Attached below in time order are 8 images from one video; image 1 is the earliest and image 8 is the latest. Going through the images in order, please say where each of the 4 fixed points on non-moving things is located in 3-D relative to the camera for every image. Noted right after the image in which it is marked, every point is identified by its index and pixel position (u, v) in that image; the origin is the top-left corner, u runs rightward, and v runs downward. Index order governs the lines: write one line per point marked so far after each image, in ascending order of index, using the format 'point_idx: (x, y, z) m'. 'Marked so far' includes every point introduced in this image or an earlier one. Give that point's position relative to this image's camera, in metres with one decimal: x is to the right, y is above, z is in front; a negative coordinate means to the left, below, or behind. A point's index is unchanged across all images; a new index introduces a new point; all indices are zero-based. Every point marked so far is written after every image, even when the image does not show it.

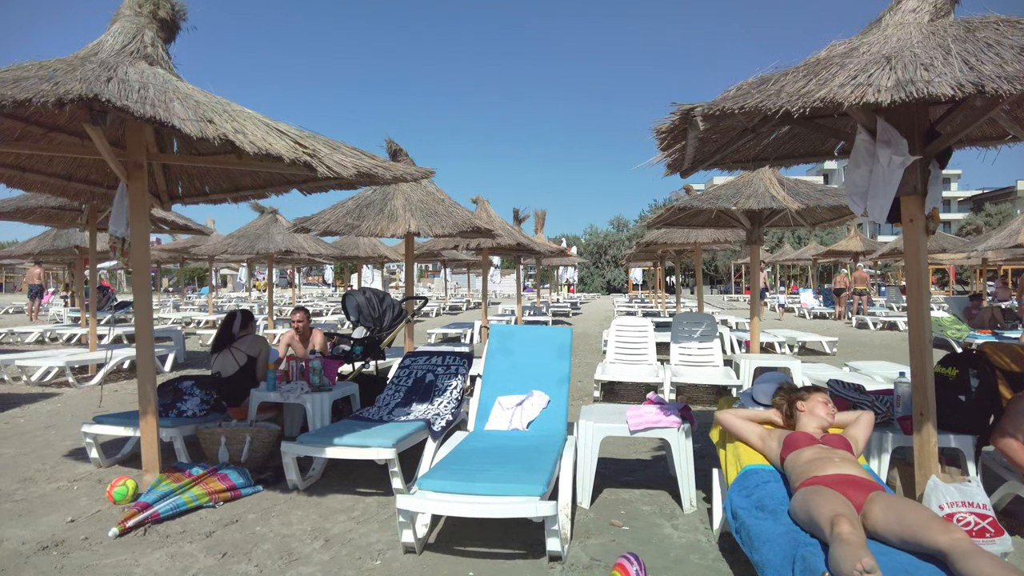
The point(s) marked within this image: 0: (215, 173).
0: (-2.3, +0.9, +4.8) m
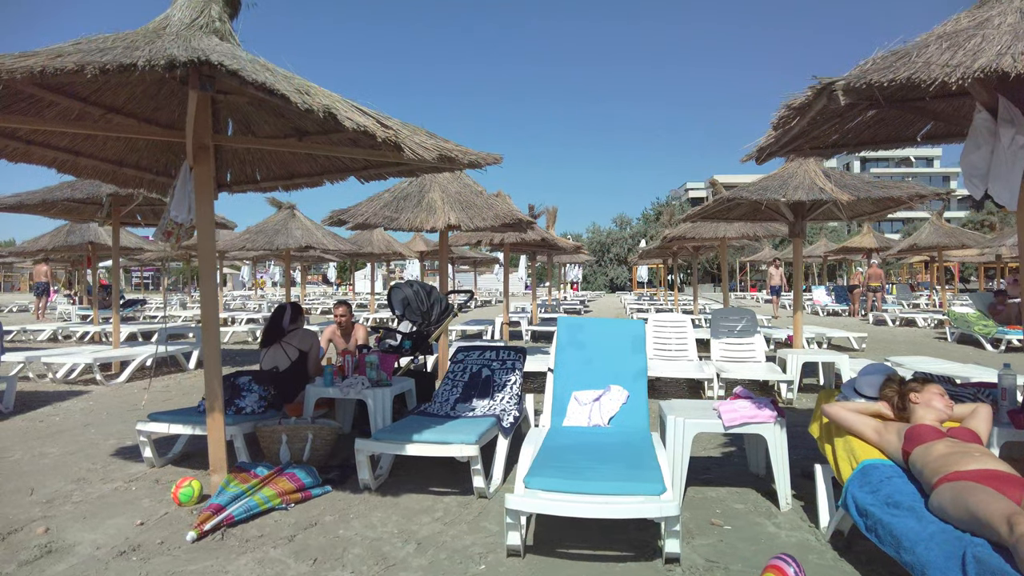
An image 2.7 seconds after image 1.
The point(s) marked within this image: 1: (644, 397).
0: (-1.8, +1.0, +4.6) m
1: (+0.9, -0.7, +4.0) m
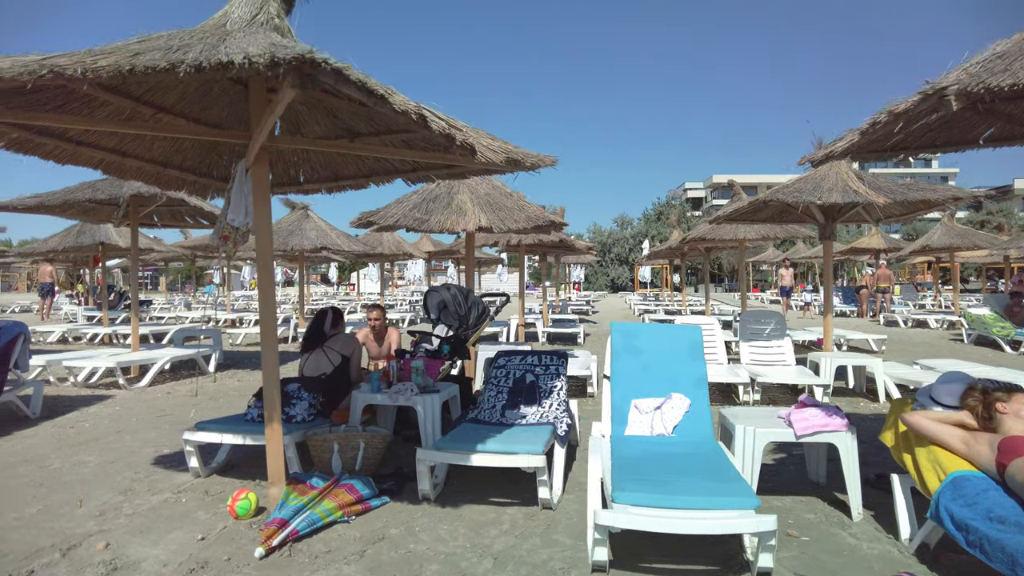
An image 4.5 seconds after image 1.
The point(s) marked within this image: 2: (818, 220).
0: (-1.4, +0.9, +4.4) m
1: (+1.2, -0.7, +4.0) m
2: (+3.7, +0.8, +7.5) m
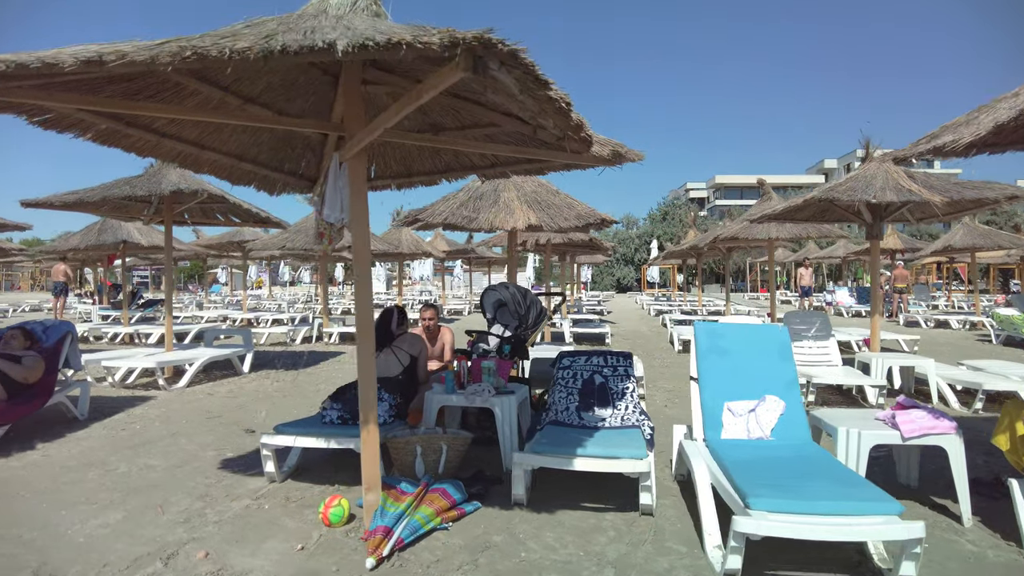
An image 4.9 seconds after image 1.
0: (-0.9, +0.9, +4.3) m
1: (+1.8, -0.7, +3.9) m
2: (+4.2, +0.8, +7.4) m
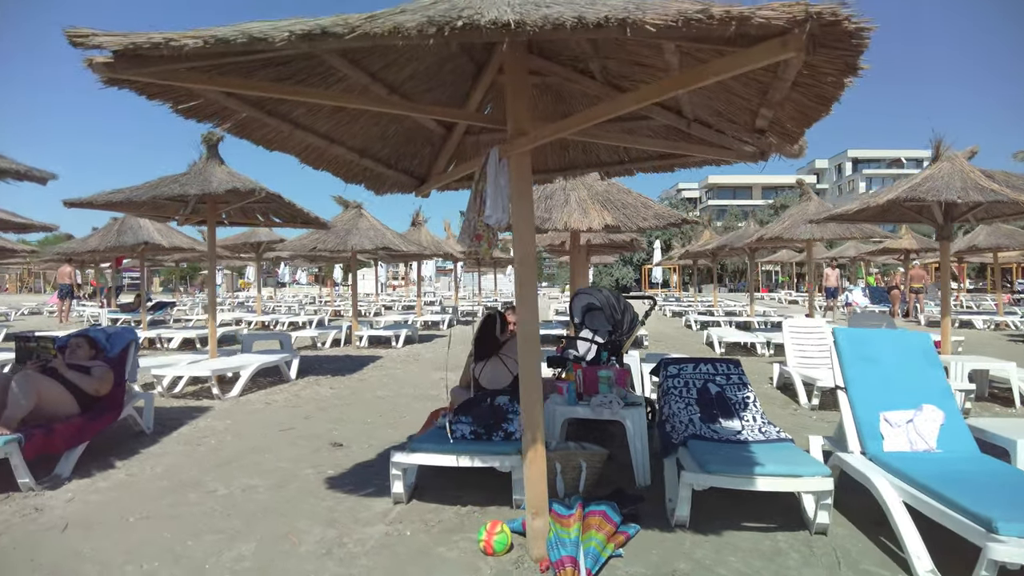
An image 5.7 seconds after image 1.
0: (0.0, +0.9, +4.0) m
1: (+2.6, -0.8, +3.6) m
2: (+5.0, +0.8, +7.3) m
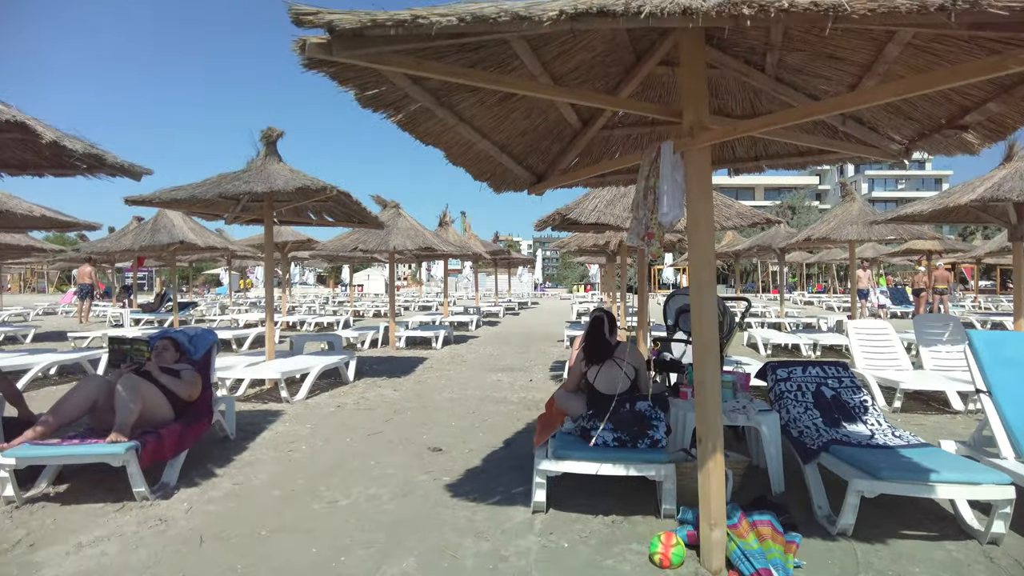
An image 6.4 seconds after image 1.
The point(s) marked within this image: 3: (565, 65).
0: (+0.8, +0.9, +3.9) m
1: (+3.5, -0.8, +3.5) m
2: (+5.7, +0.8, +7.2) m
3: (+0.3, +1.1, +3.0) m
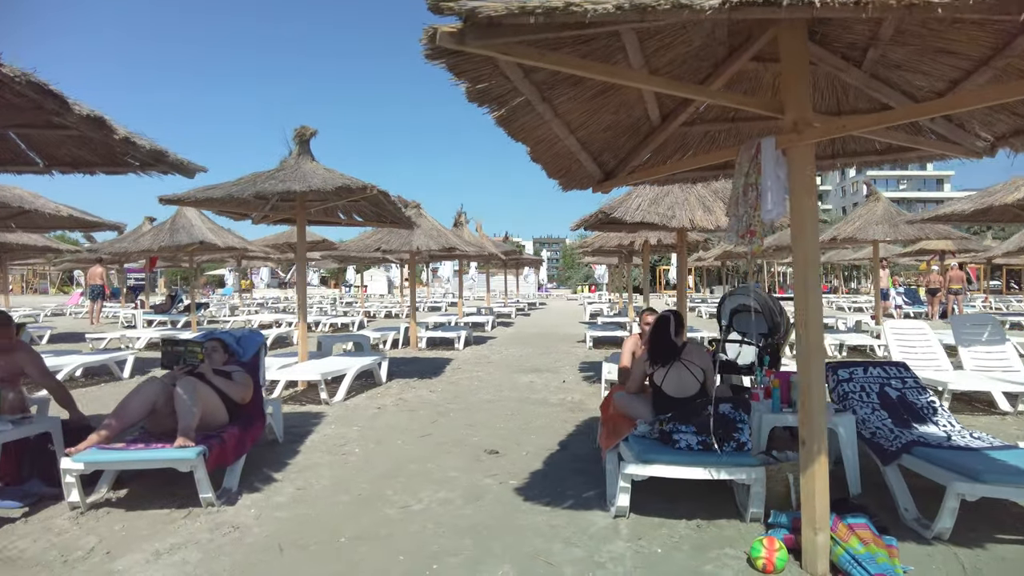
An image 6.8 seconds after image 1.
0: (+1.2, +0.9, +3.8) m
1: (+3.9, -0.8, +3.5) m
2: (+6.2, +0.8, +7.1) m
3: (+0.7, +1.1, +2.9) m
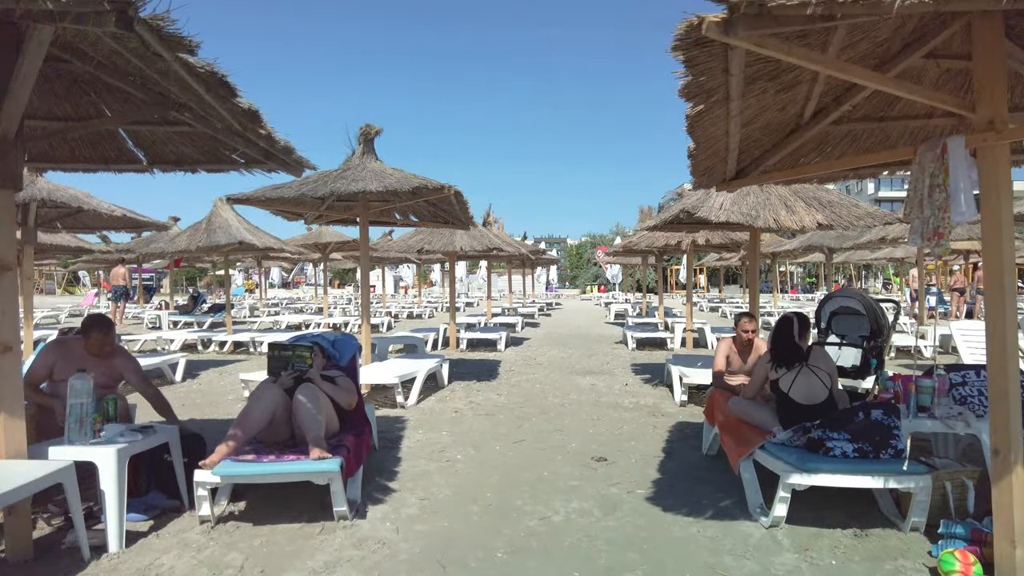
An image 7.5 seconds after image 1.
0: (+2.1, +0.9, +3.7) m
1: (+4.7, -0.8, +3.4) m
2: (+6.9, +0.8, +7.1) m
3: (+1.5, +1.1, +2.8) m
